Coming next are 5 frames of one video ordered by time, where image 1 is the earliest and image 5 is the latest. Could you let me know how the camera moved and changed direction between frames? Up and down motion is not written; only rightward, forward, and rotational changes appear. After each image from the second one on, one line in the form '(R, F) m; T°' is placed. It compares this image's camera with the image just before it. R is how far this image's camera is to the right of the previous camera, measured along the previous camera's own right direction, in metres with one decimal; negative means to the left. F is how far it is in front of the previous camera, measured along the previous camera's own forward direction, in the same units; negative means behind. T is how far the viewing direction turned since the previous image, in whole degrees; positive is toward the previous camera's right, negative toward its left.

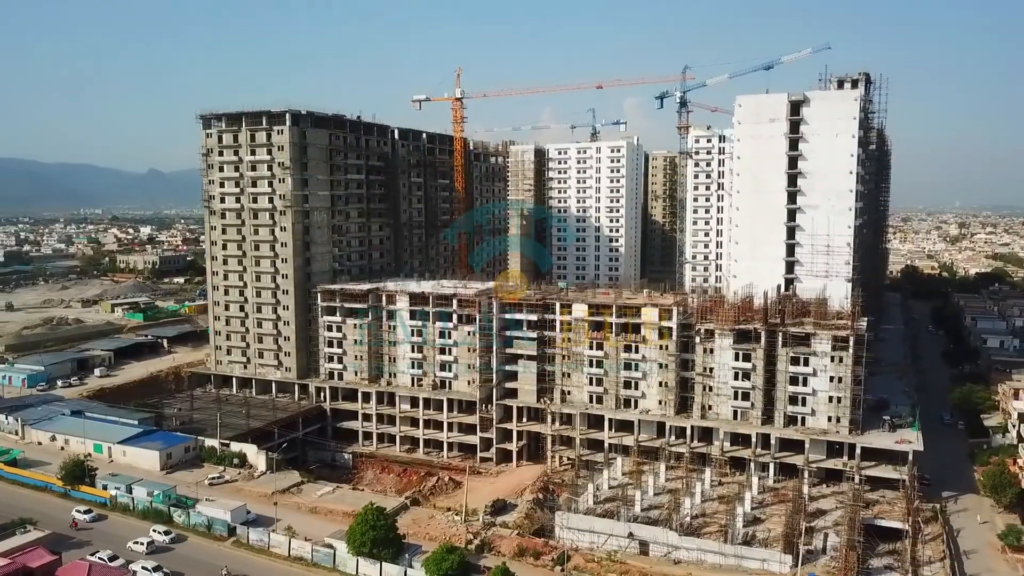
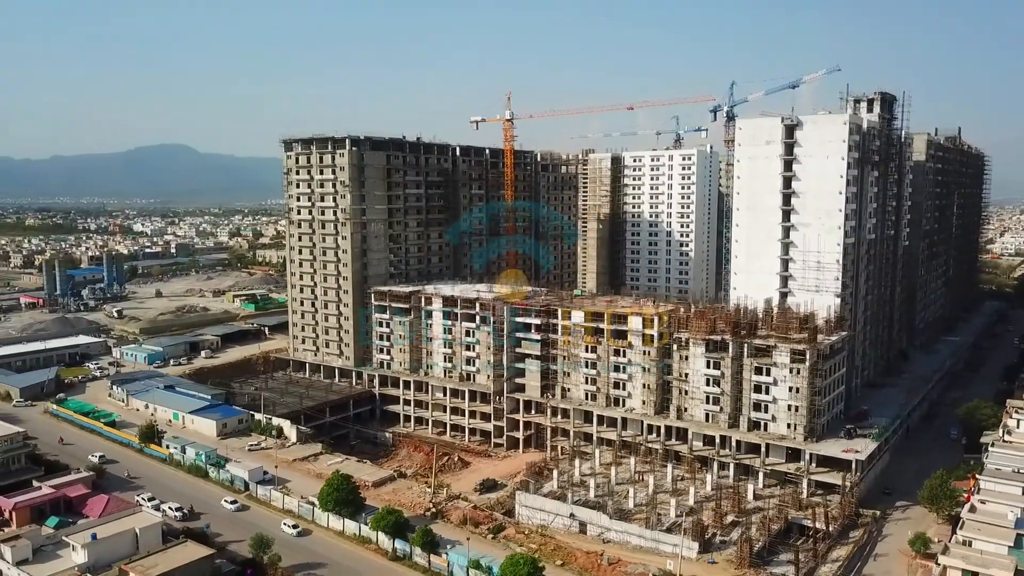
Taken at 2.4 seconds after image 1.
(+10.0, -5.1) m; -11°
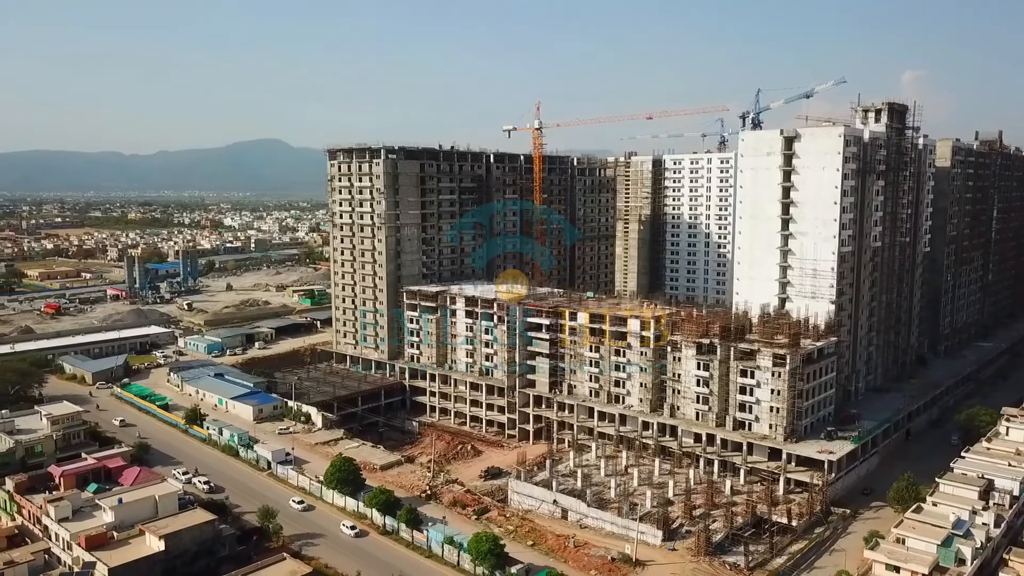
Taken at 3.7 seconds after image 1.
(+5.2, -3.5) m; -6°
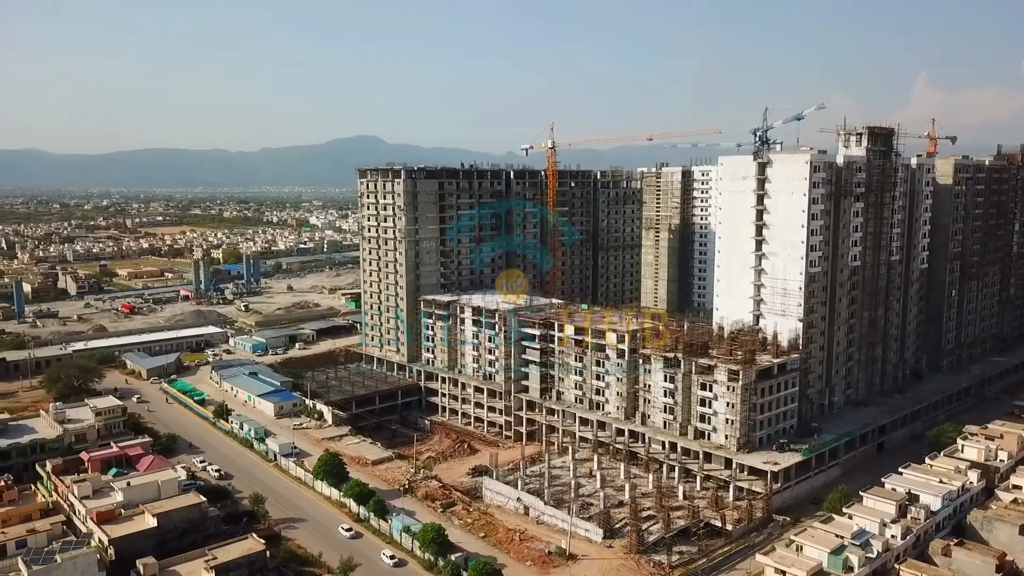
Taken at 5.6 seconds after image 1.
(+7.3, -4.3) m; -6°
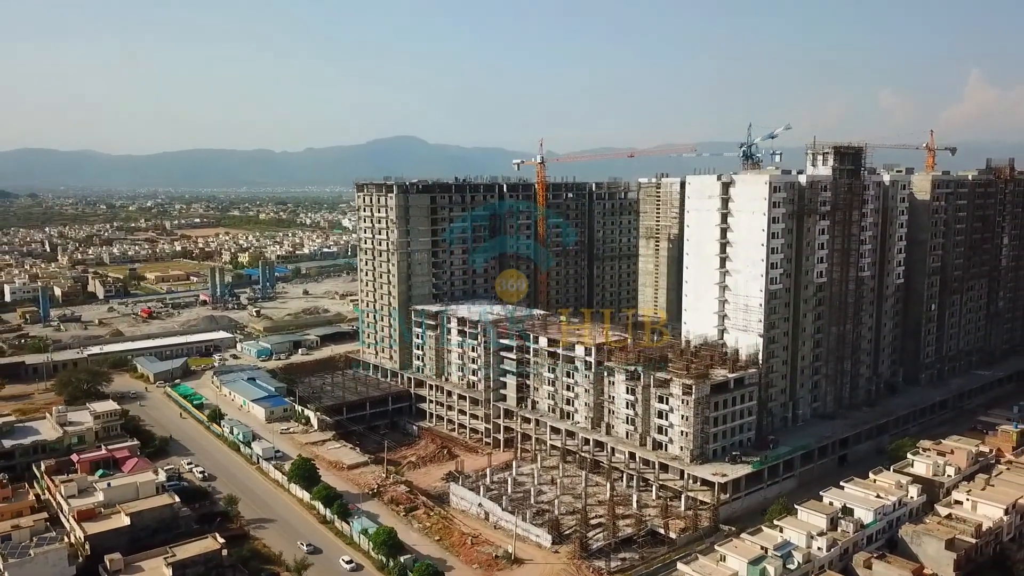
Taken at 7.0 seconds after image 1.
(+4.9, -2.4) m; -3°
